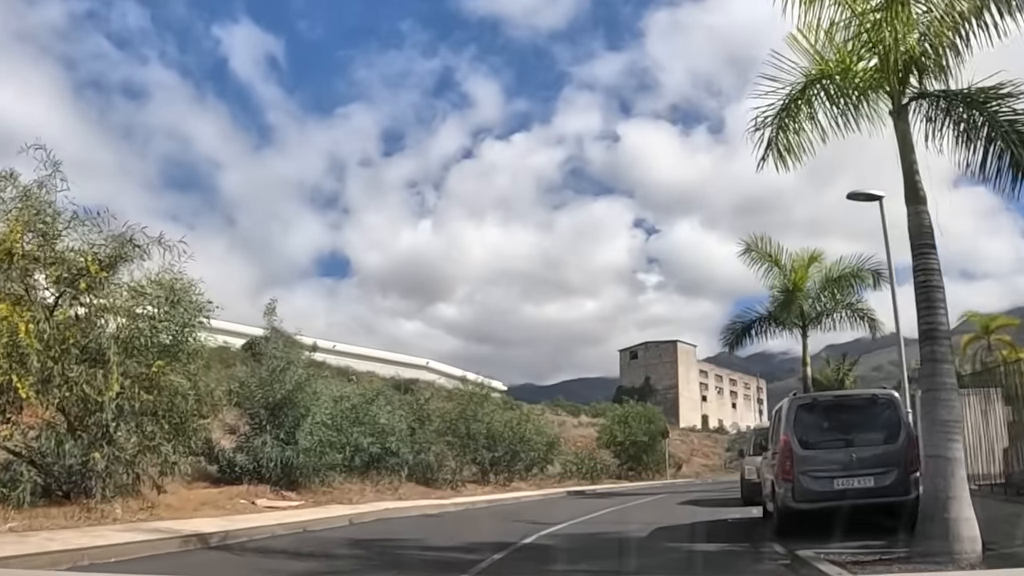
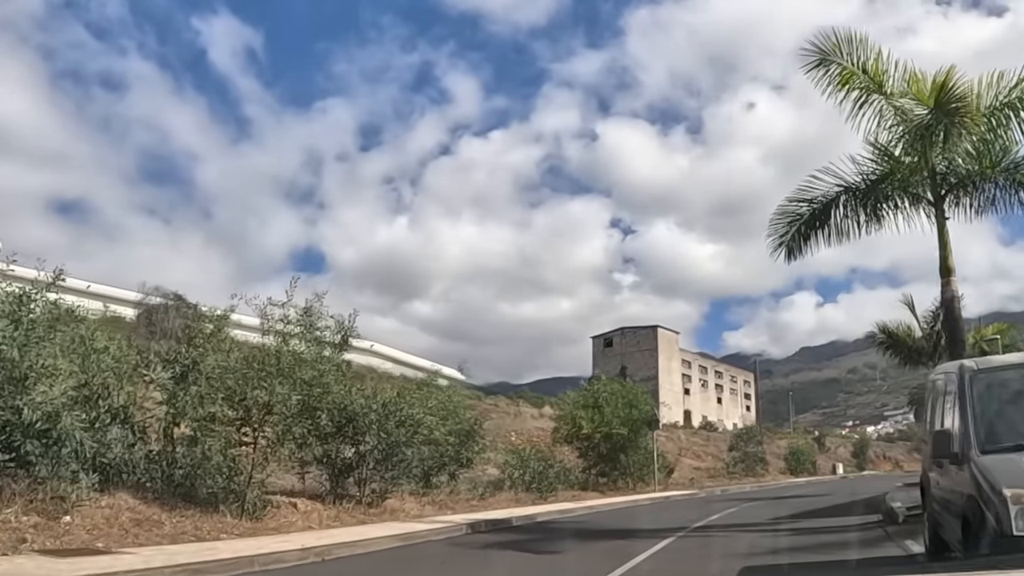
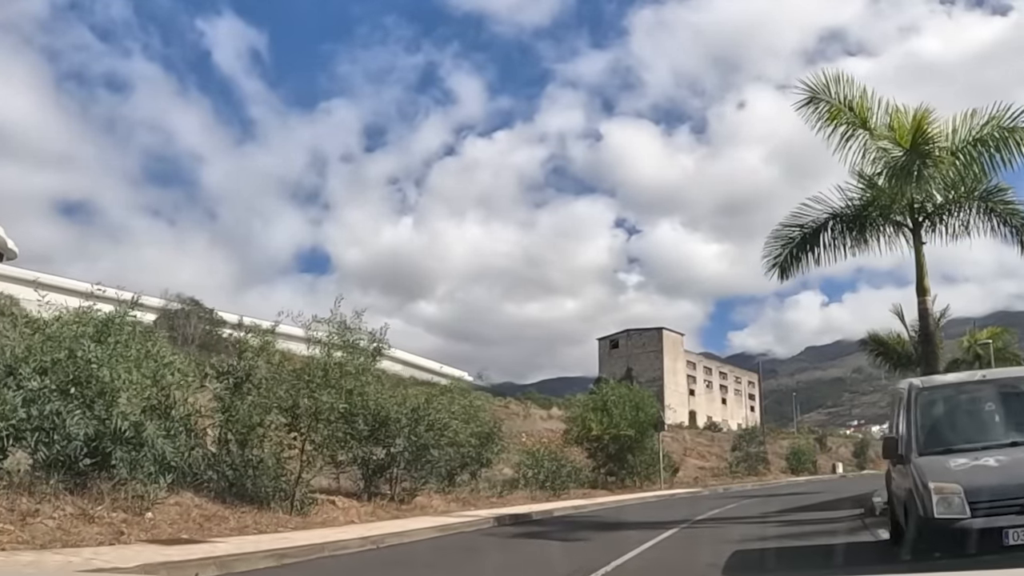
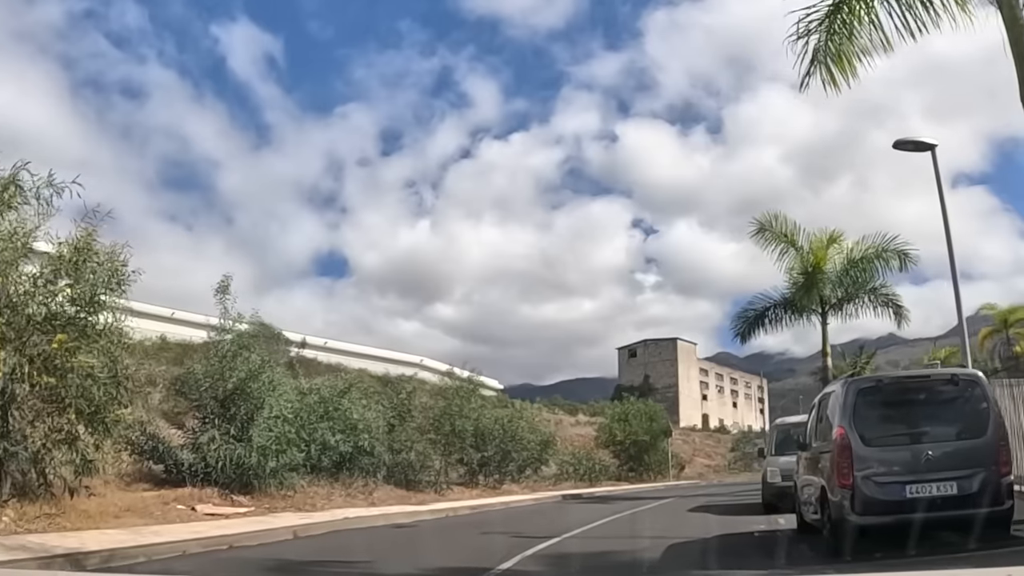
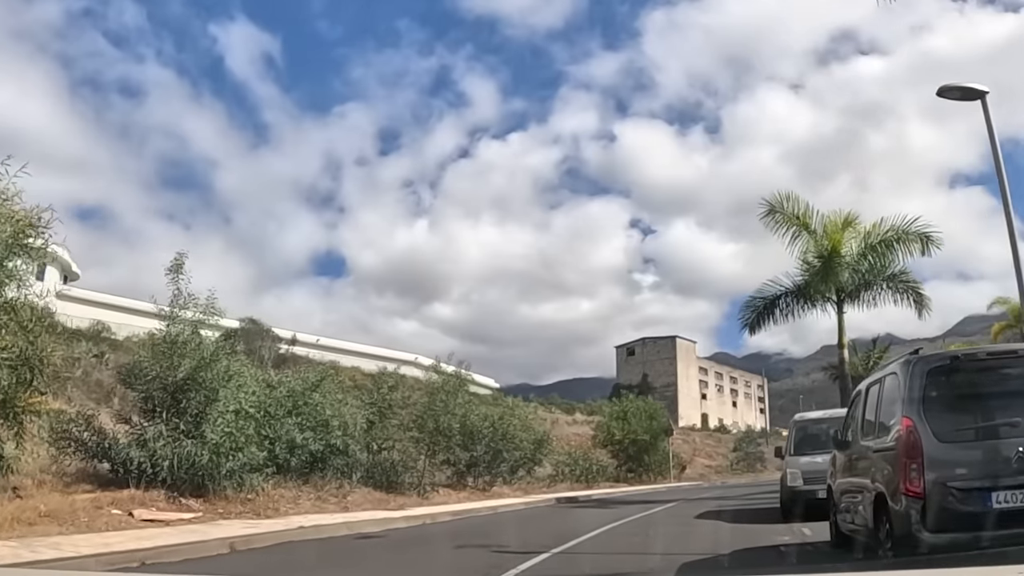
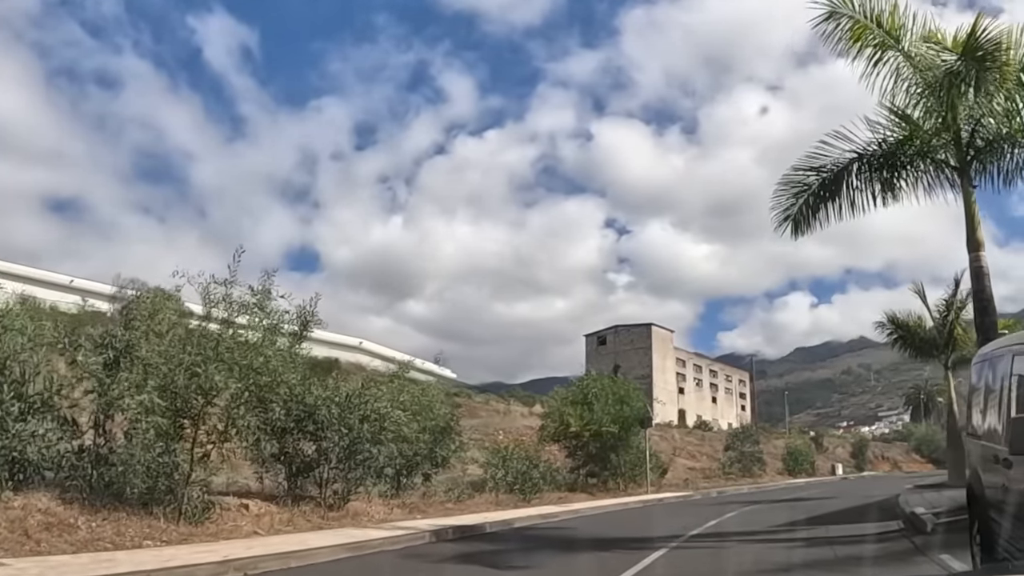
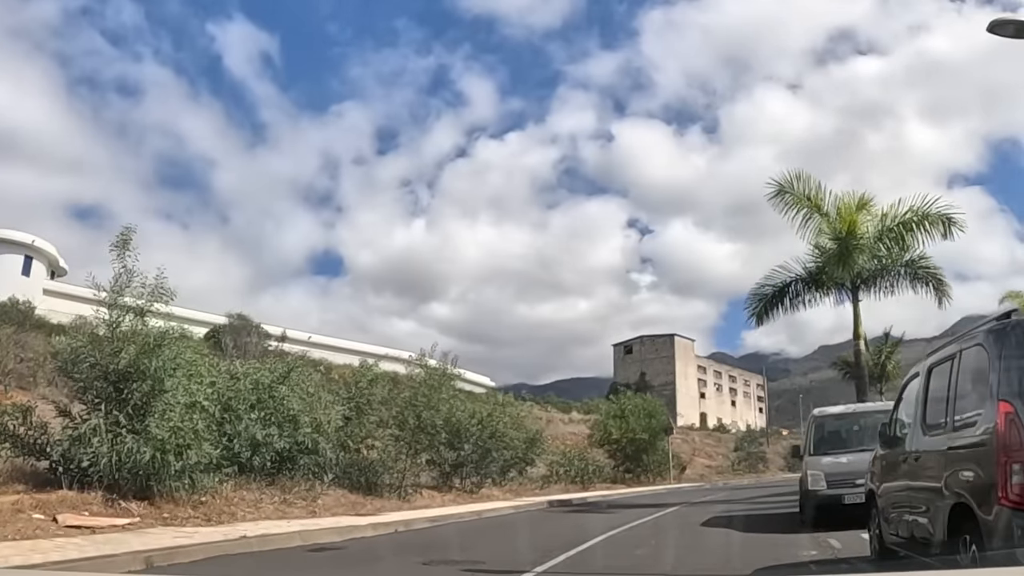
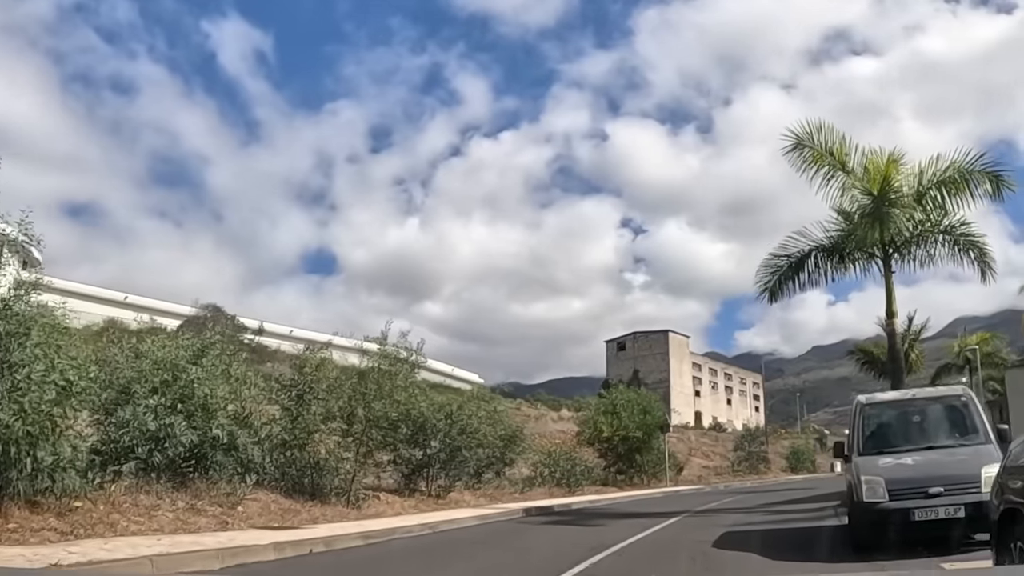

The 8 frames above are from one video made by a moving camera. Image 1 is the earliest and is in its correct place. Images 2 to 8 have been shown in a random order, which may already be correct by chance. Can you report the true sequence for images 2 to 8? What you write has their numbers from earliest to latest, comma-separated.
4, 5, 7, 8, 3, 2, 6
